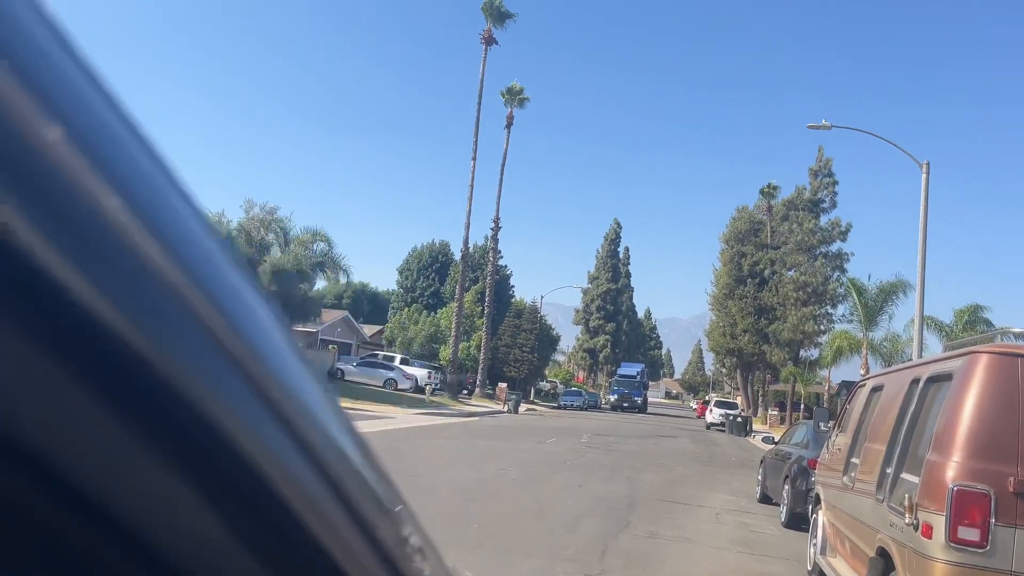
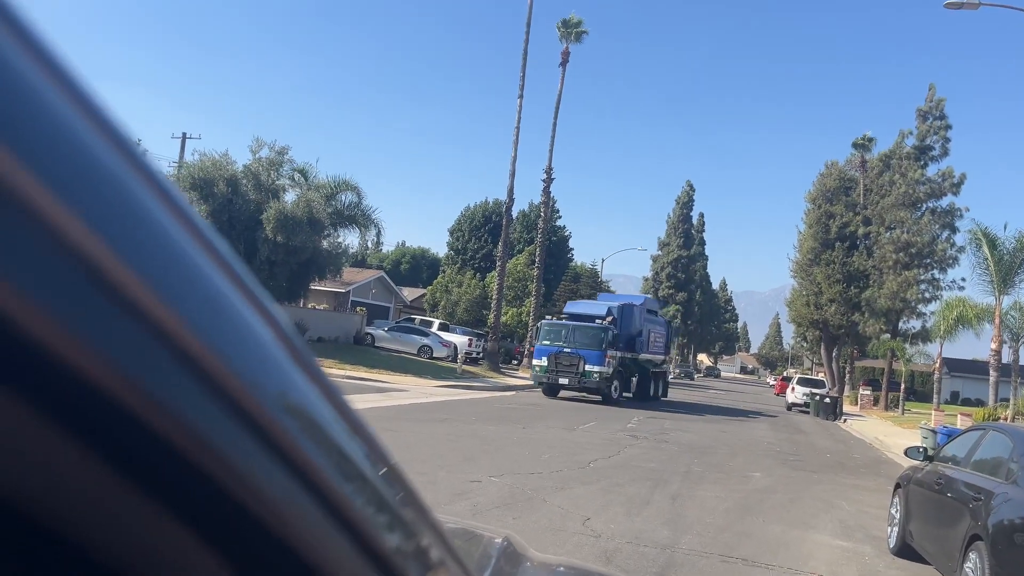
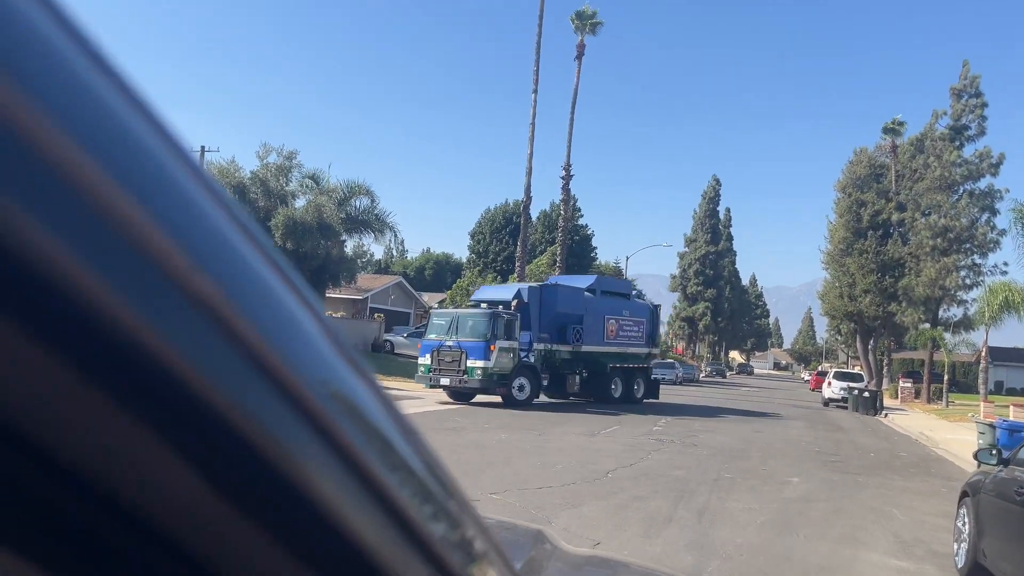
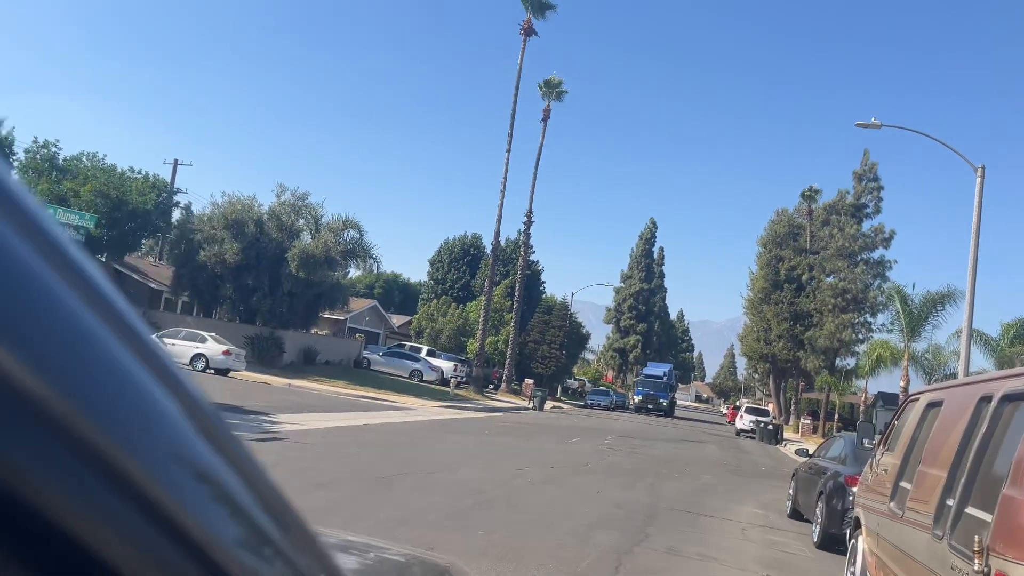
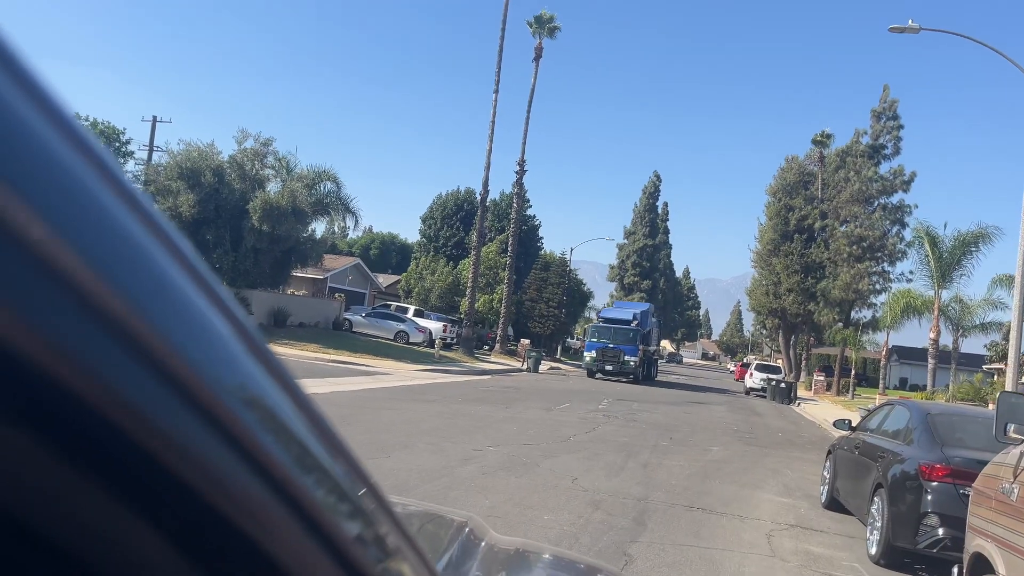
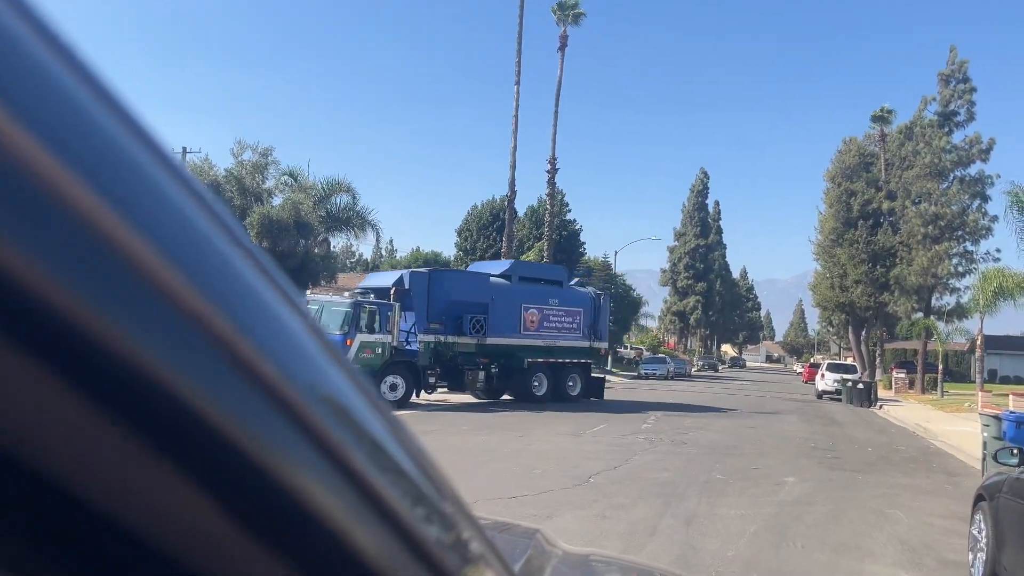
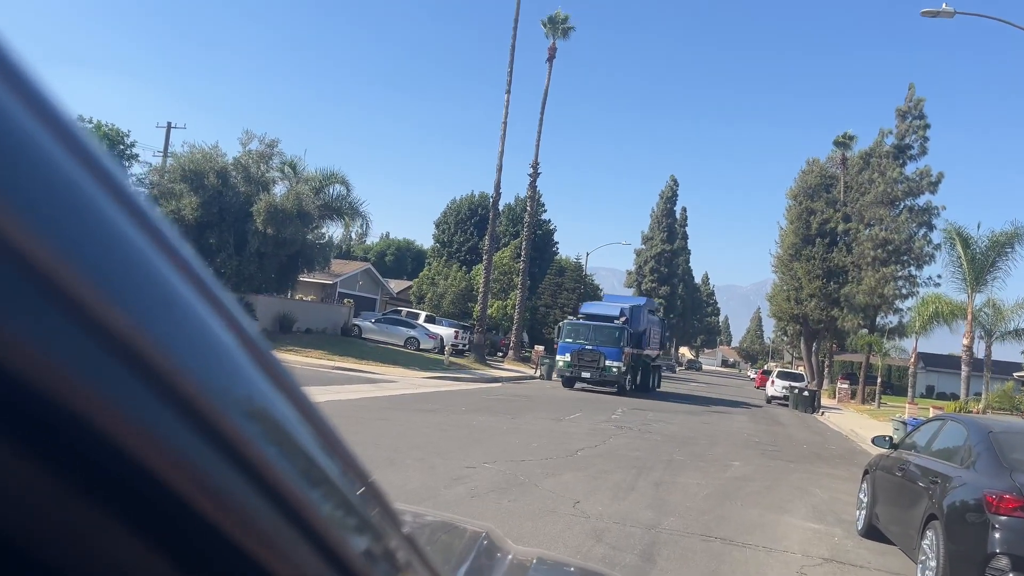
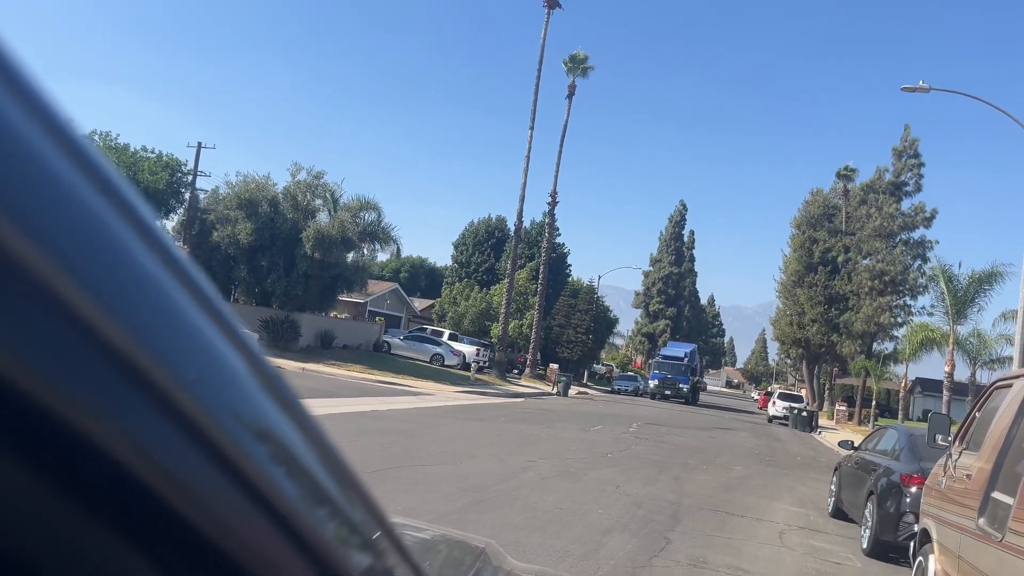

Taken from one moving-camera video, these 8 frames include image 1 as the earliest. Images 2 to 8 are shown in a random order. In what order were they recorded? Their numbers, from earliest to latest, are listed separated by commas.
4, 8, 5, 7, 2, 3, 6
